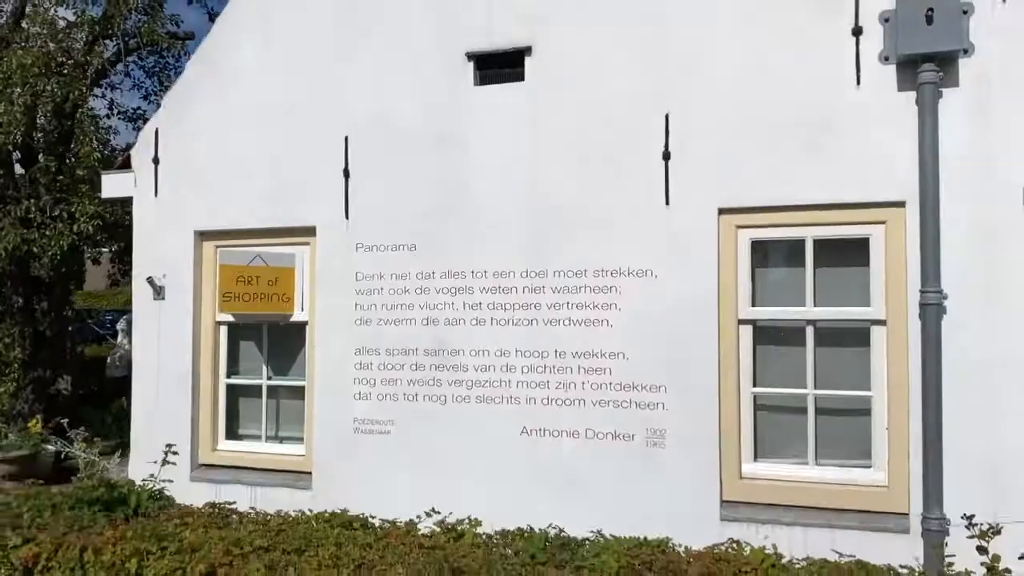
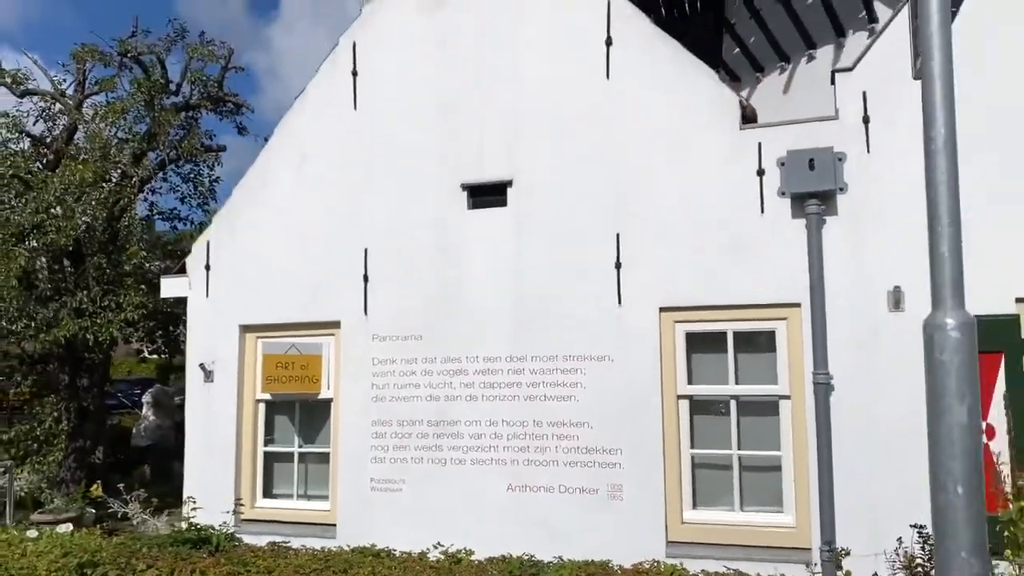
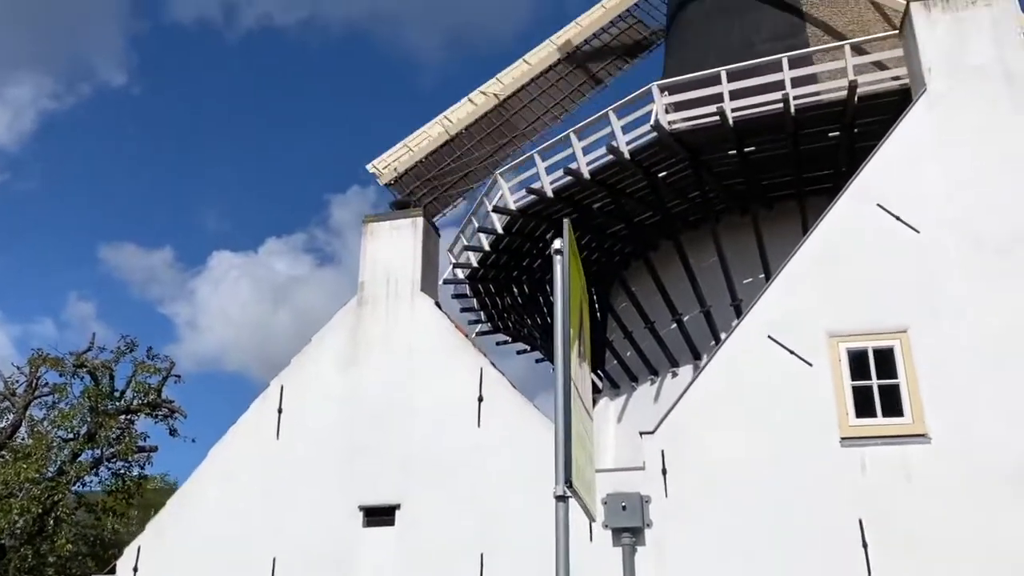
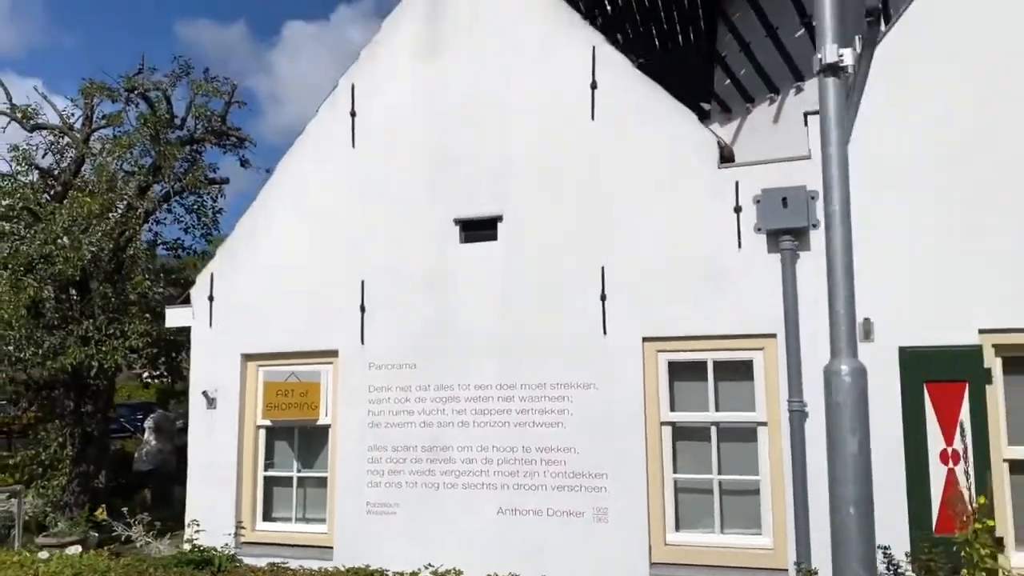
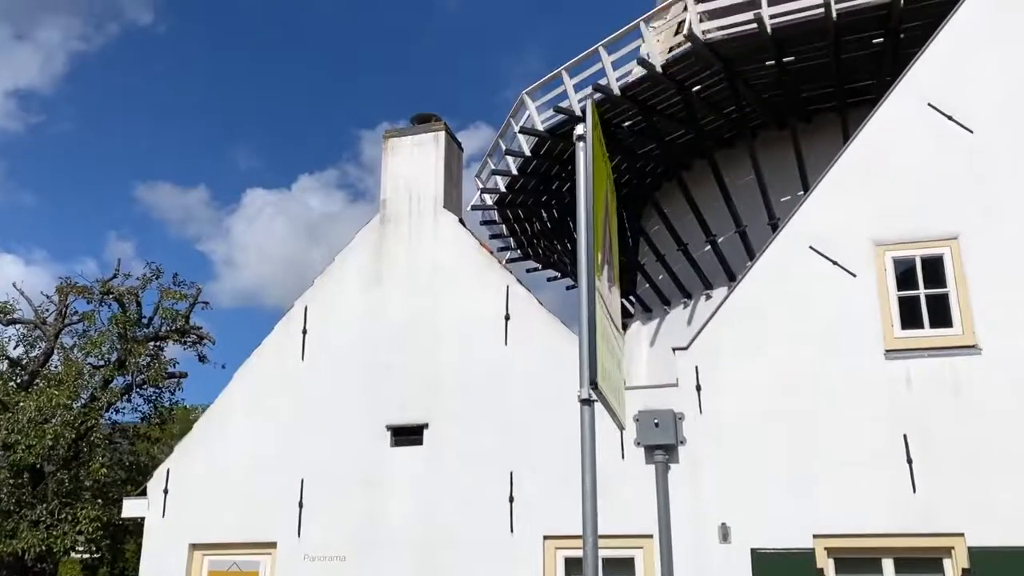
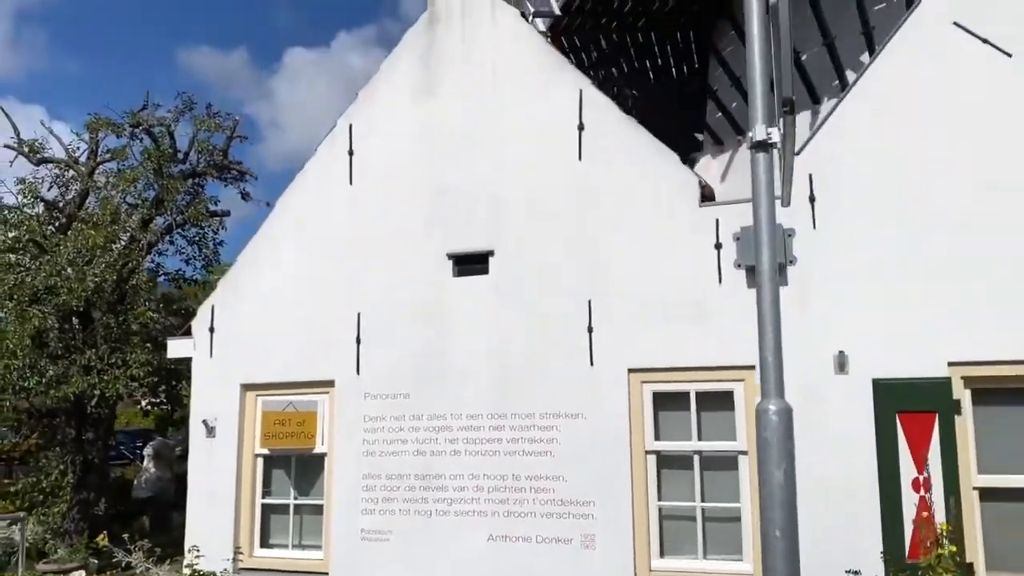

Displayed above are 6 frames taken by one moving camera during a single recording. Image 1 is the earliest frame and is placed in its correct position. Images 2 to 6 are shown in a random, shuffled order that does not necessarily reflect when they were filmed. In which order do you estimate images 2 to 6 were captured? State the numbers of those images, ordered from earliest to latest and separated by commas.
2, 4, 6, 5, 3
